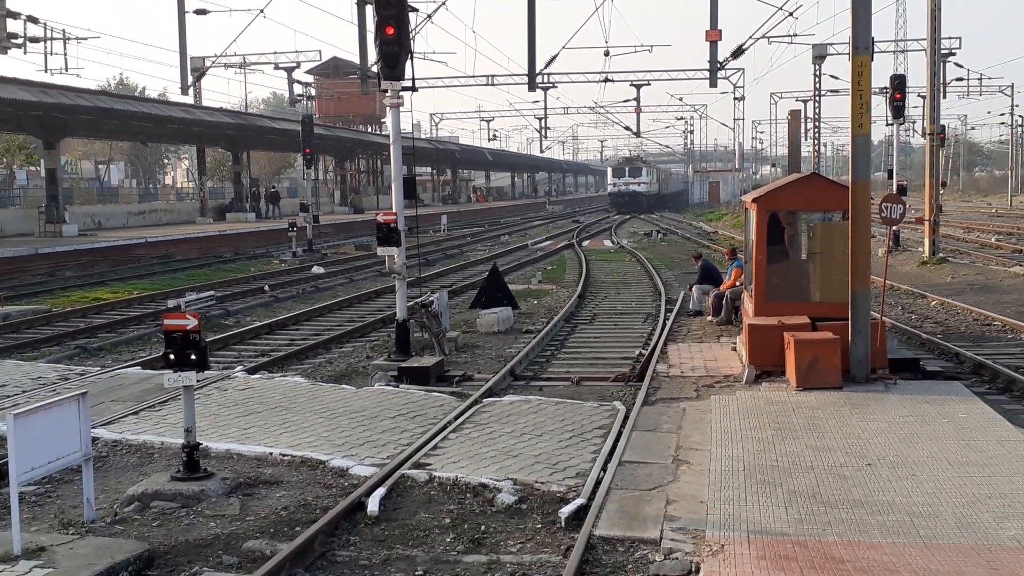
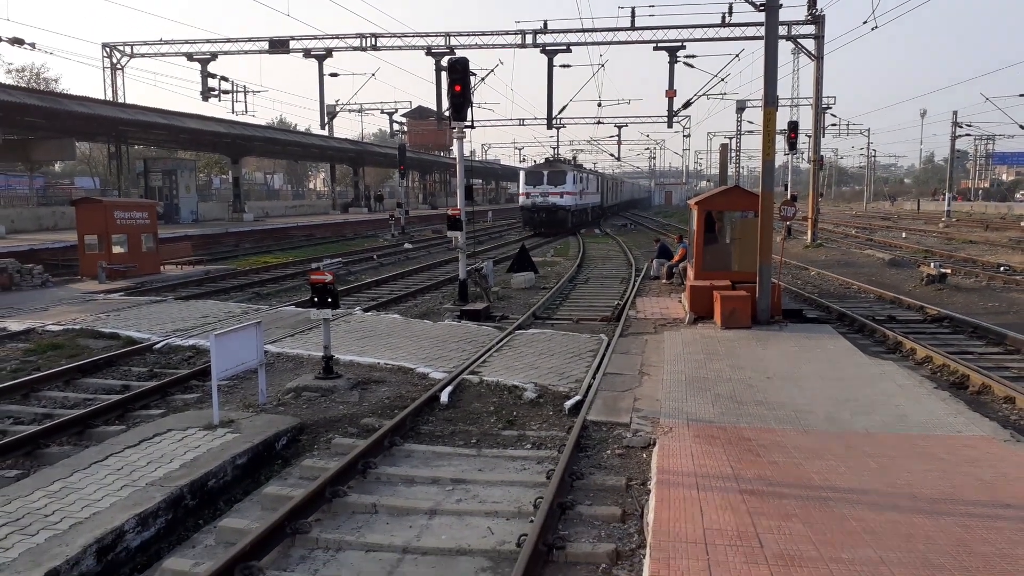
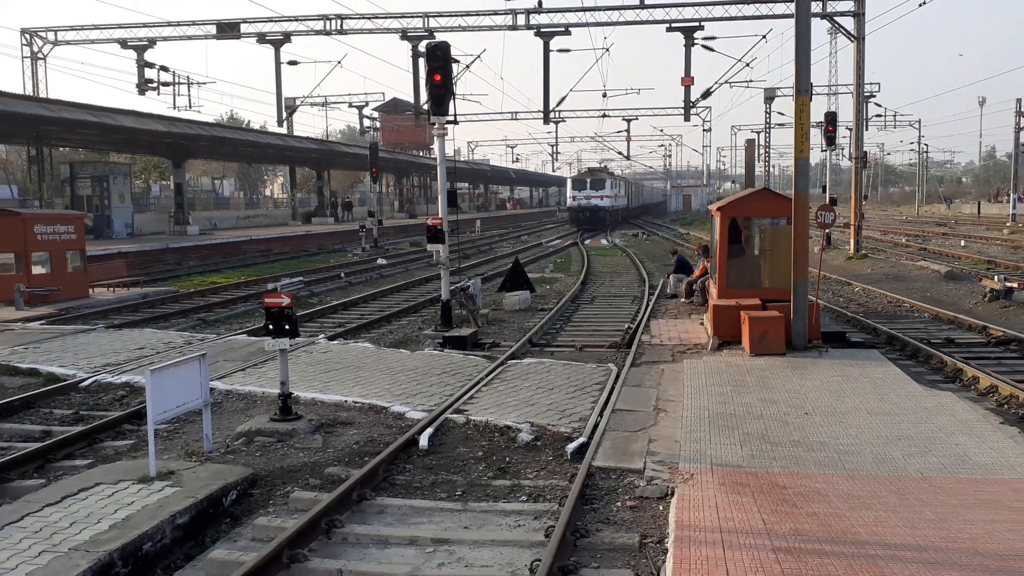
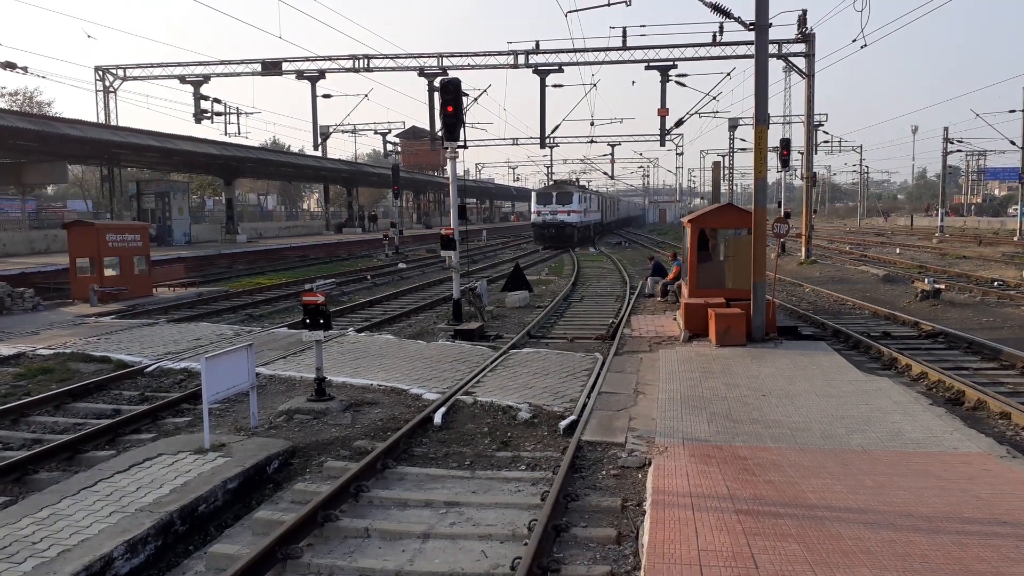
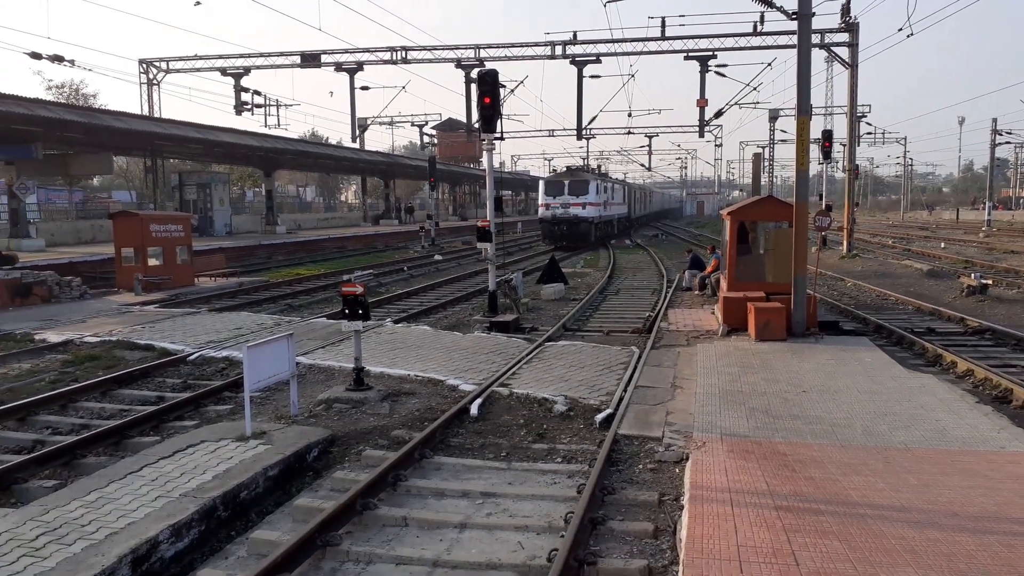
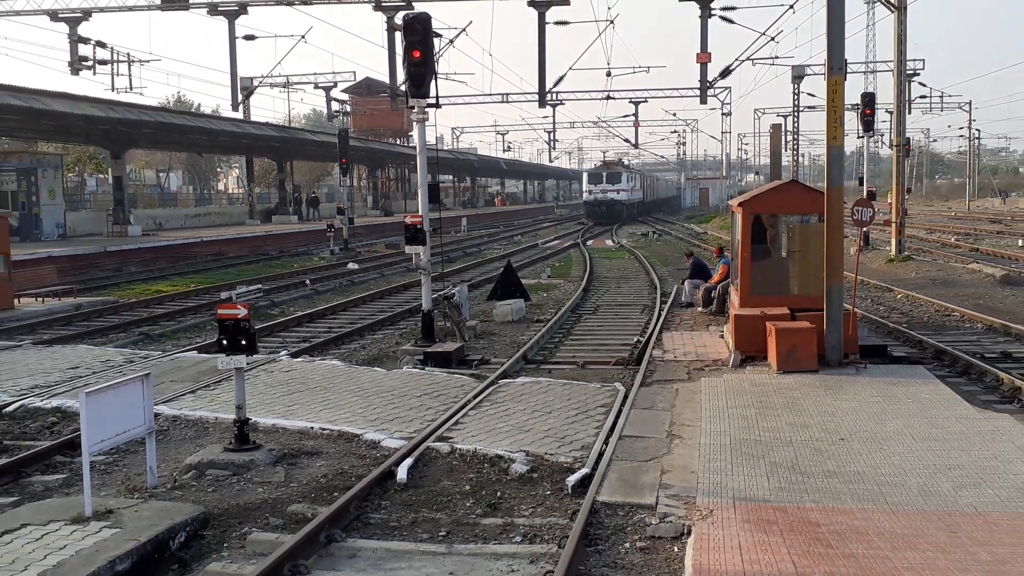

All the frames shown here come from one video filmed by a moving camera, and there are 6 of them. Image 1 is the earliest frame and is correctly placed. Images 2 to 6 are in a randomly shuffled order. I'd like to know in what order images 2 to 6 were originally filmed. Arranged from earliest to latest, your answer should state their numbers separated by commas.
6, 3, 4, 2, 5
